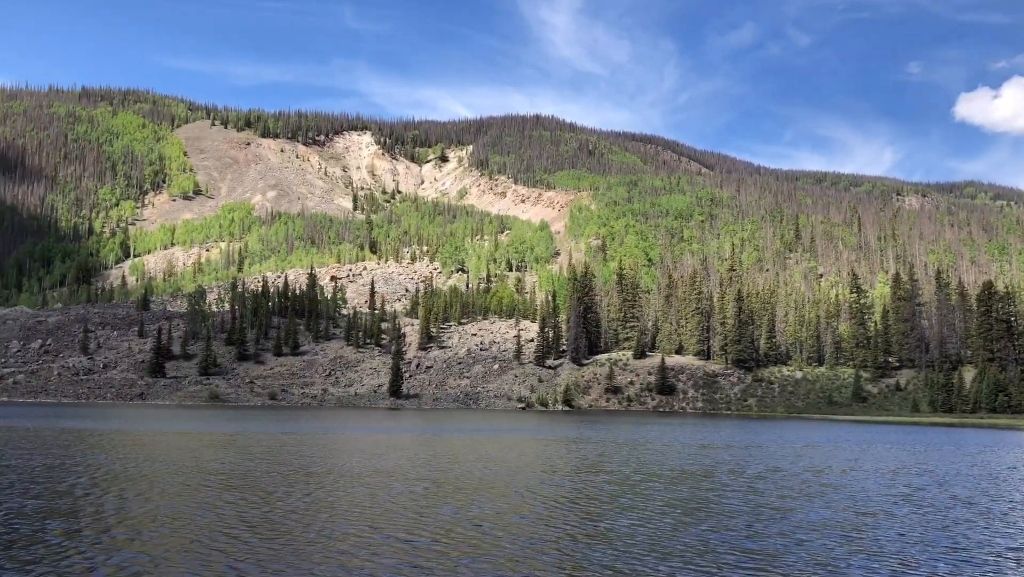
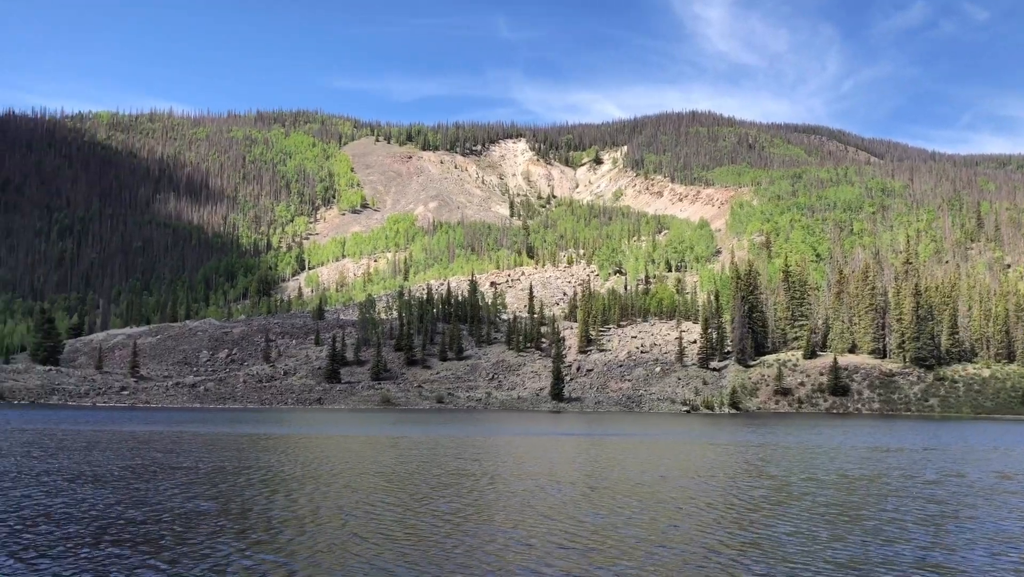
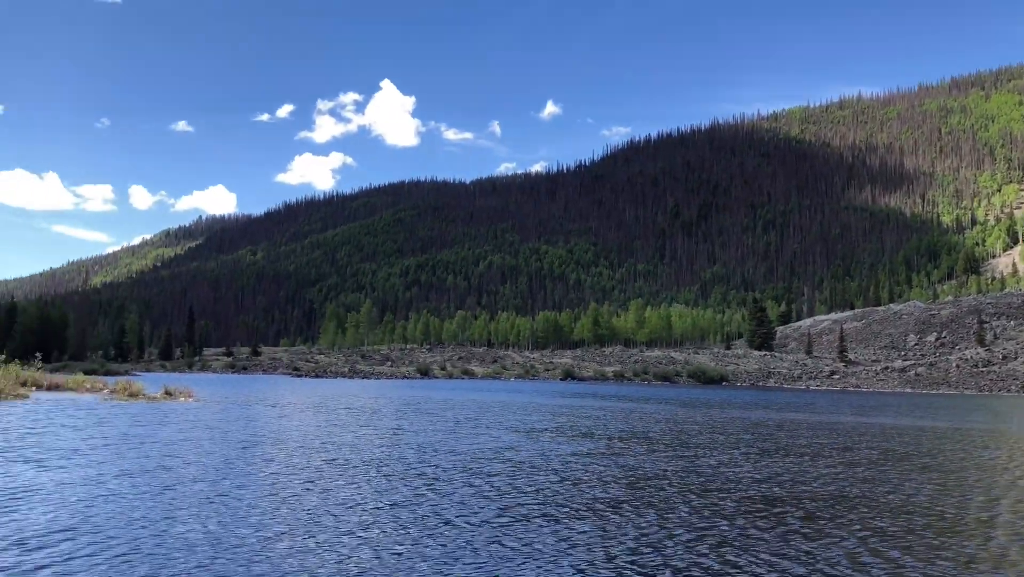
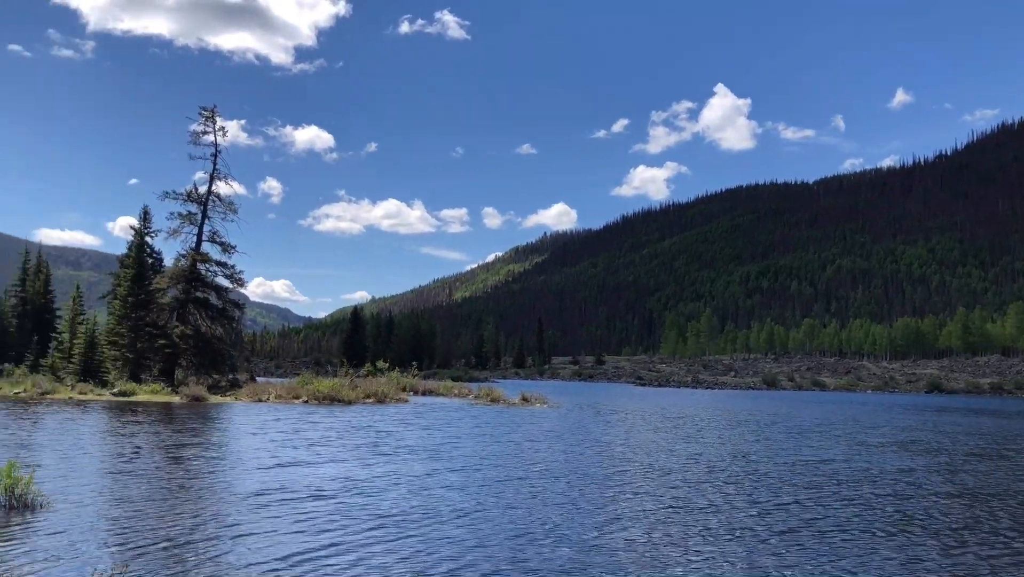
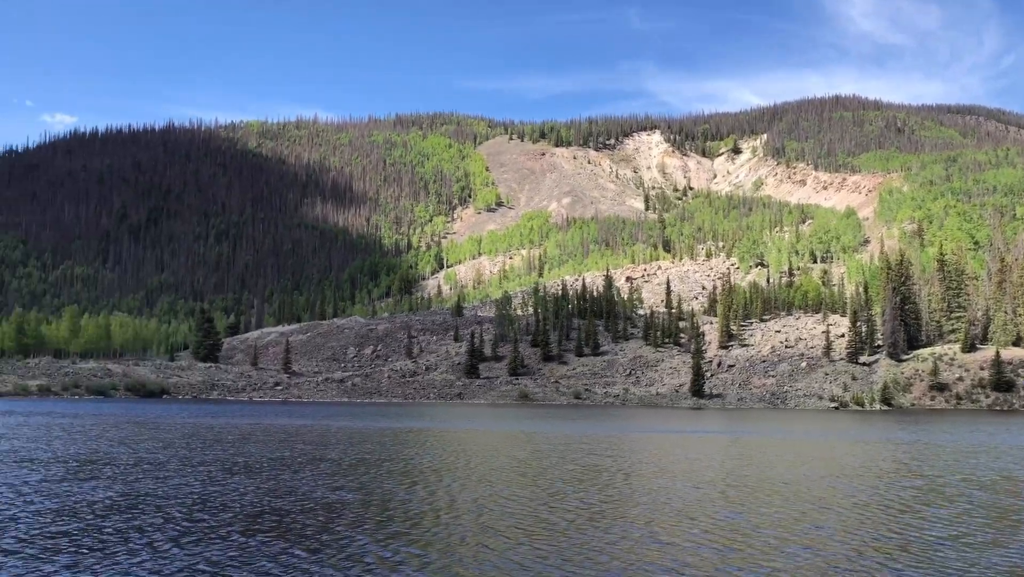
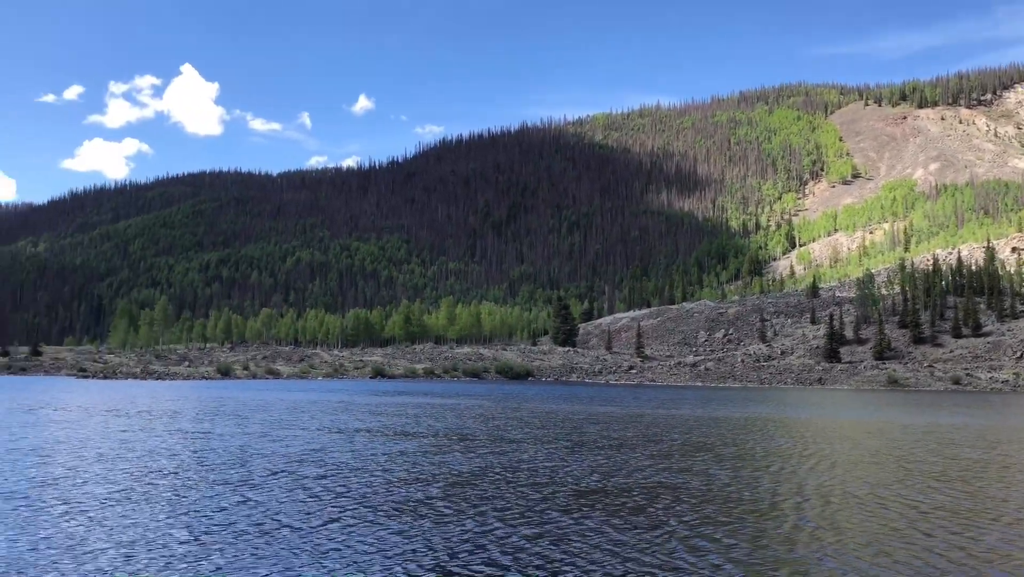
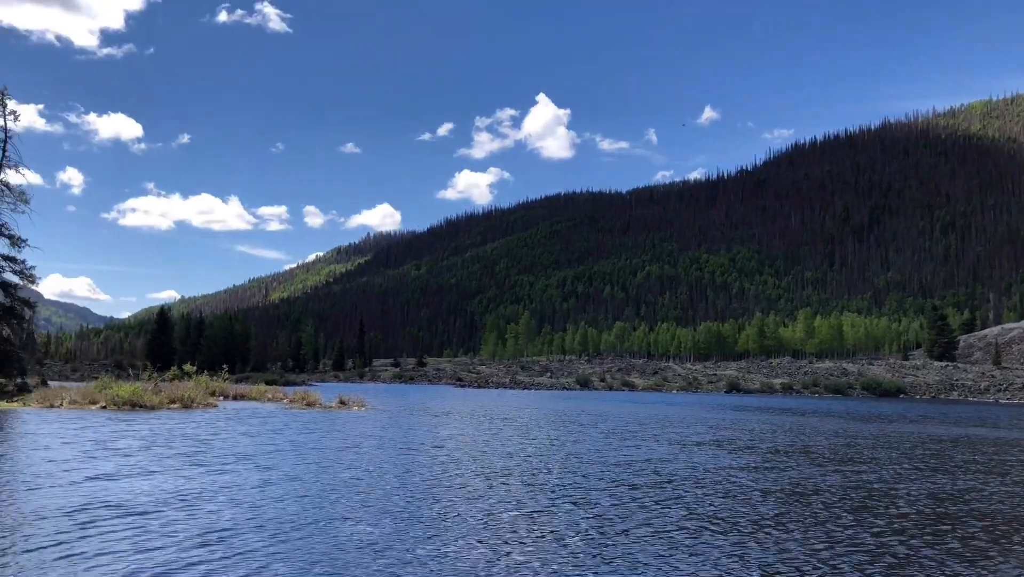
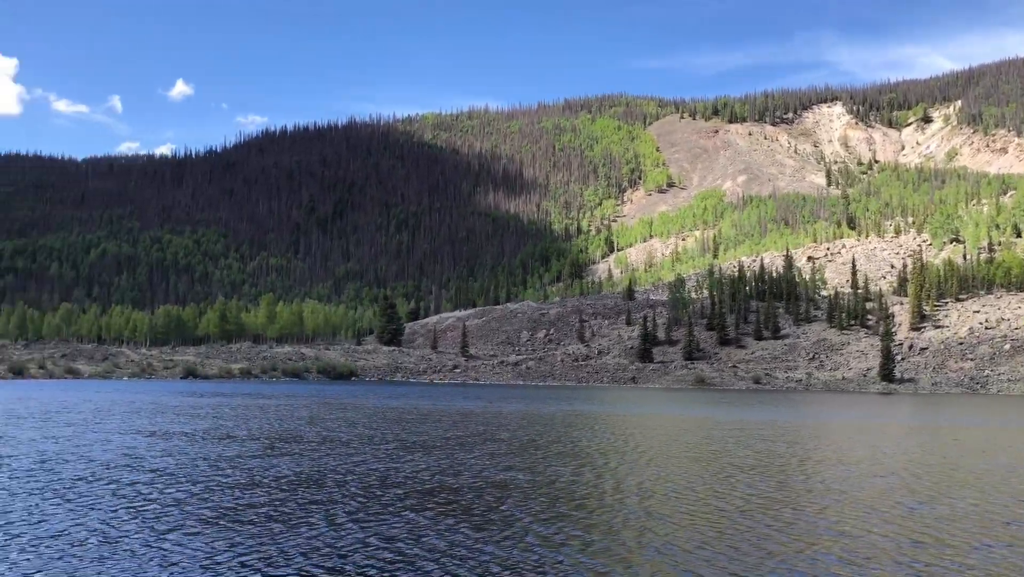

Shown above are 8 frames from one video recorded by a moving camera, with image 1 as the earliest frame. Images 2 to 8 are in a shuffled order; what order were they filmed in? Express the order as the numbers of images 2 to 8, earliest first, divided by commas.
2, 5, 8, 6, 3, 7, 4
